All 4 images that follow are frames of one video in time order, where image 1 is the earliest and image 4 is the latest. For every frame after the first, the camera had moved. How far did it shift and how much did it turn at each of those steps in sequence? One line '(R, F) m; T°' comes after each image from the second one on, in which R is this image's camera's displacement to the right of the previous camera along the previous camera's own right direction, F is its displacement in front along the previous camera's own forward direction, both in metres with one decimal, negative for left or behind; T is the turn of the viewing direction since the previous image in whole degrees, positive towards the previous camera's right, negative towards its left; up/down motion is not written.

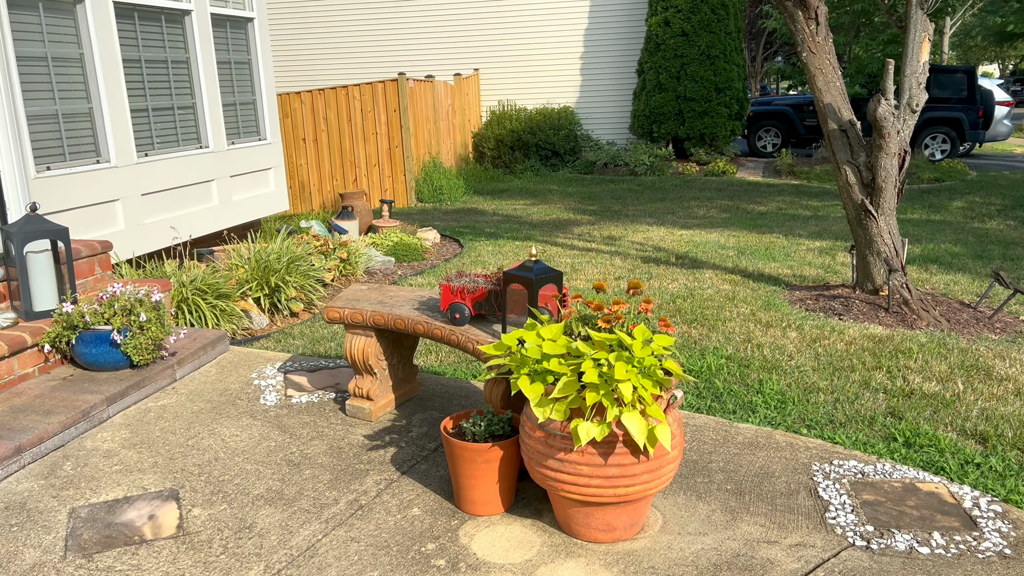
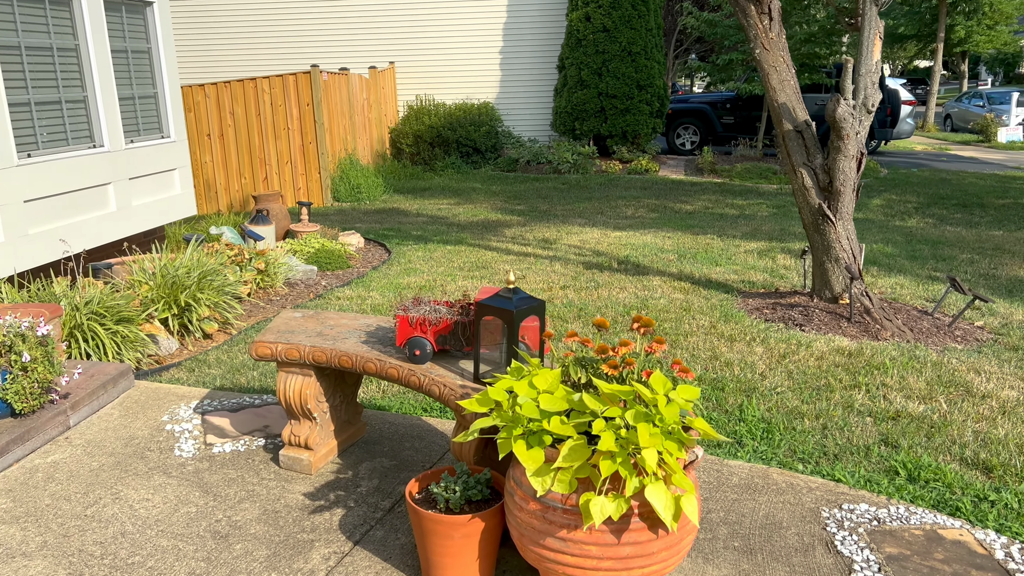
(-0.2, +0.5) m; +6°
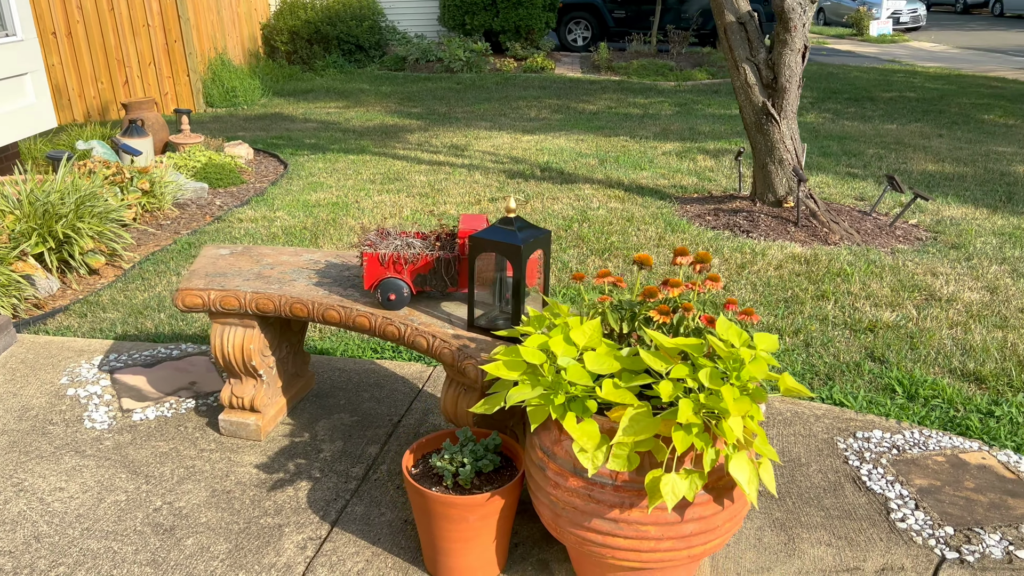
(-0.3, +0.5) m; +8°
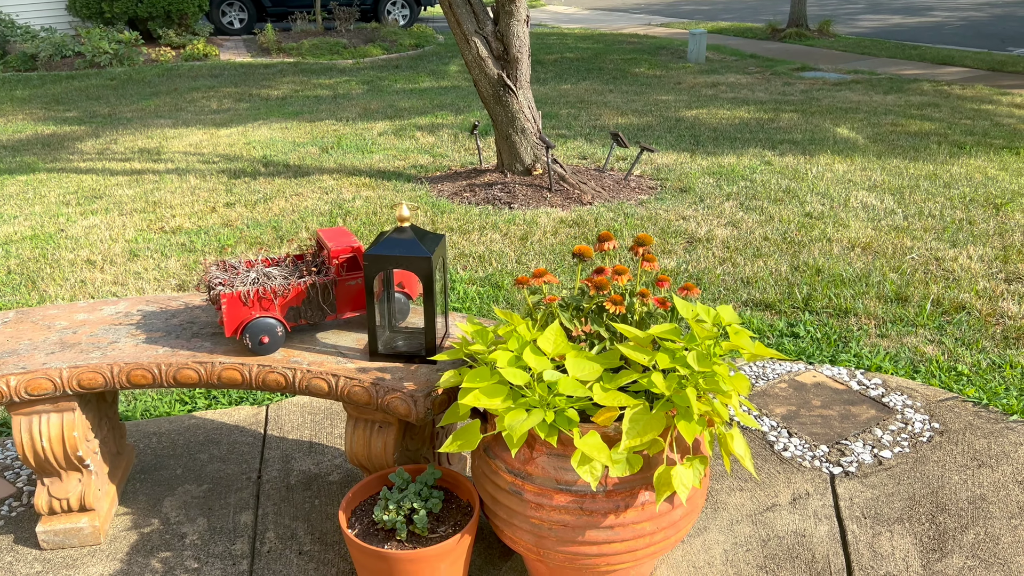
(-0.5, +0.3) m; +21°
